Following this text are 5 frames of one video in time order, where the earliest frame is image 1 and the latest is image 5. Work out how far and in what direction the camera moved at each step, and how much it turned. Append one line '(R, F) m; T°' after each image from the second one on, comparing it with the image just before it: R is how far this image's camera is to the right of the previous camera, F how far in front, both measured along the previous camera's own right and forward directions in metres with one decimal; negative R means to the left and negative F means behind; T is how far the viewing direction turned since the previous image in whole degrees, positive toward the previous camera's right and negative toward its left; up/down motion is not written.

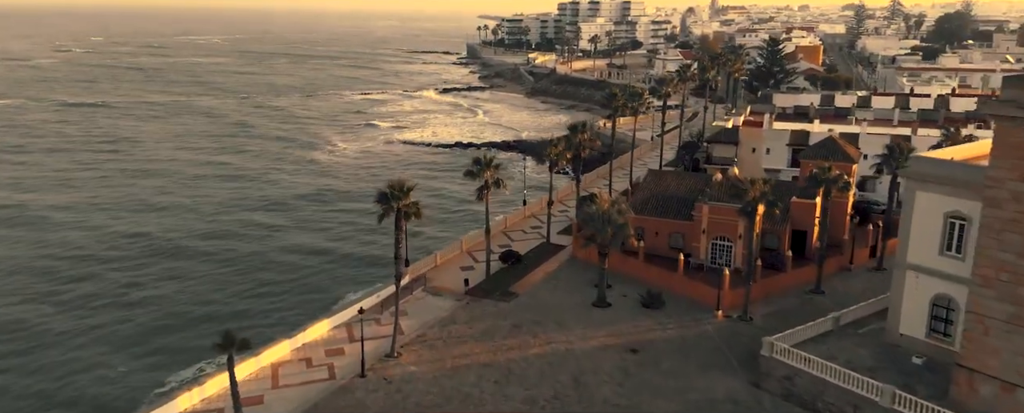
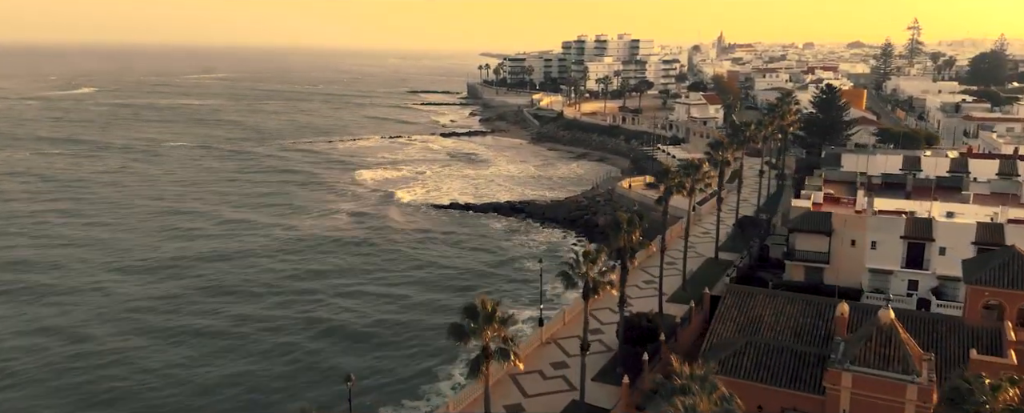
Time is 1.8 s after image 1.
(-0.3, +10.8) m; 0°
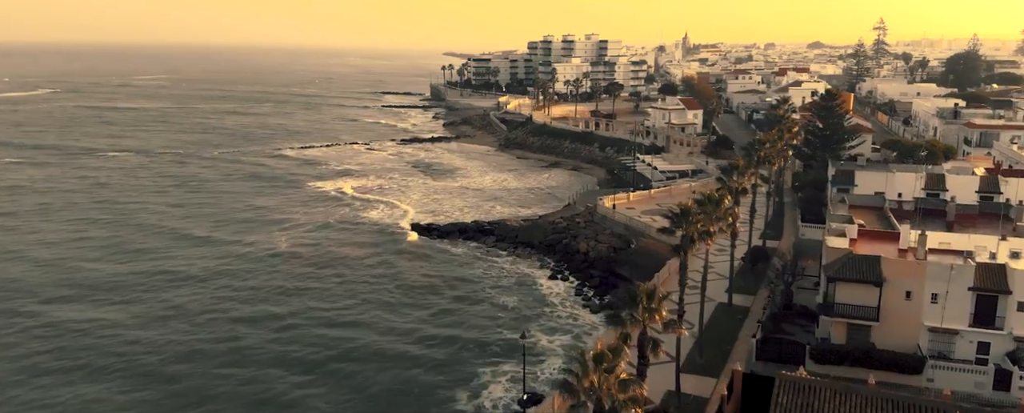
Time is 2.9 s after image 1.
(-0.2, +6.3) m; +3°
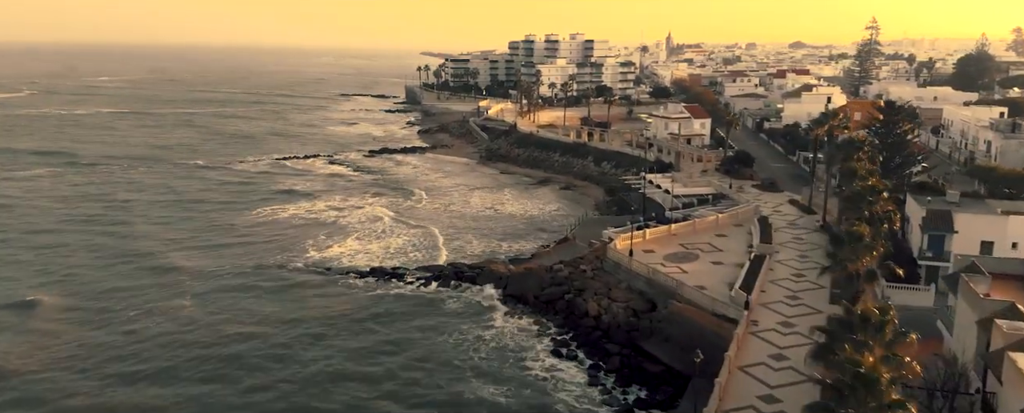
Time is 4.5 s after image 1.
(-0.4, +10.3) m; +2°
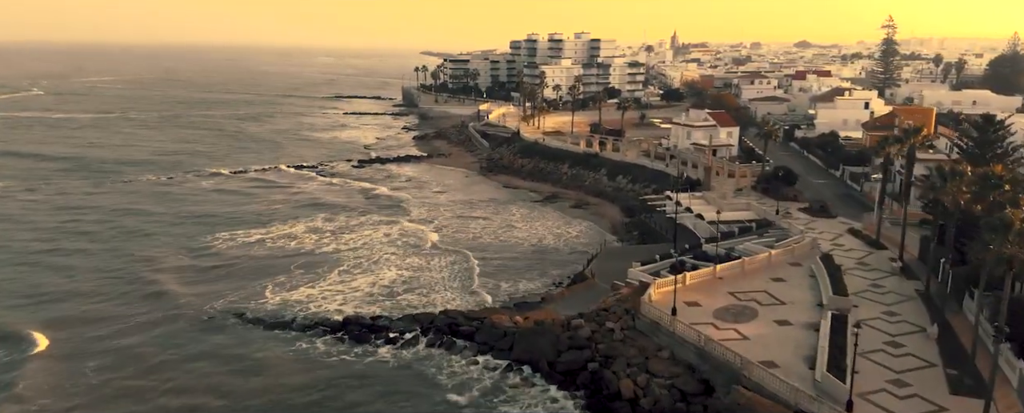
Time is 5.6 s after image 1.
(-0.3, +8.0) m; 0°
